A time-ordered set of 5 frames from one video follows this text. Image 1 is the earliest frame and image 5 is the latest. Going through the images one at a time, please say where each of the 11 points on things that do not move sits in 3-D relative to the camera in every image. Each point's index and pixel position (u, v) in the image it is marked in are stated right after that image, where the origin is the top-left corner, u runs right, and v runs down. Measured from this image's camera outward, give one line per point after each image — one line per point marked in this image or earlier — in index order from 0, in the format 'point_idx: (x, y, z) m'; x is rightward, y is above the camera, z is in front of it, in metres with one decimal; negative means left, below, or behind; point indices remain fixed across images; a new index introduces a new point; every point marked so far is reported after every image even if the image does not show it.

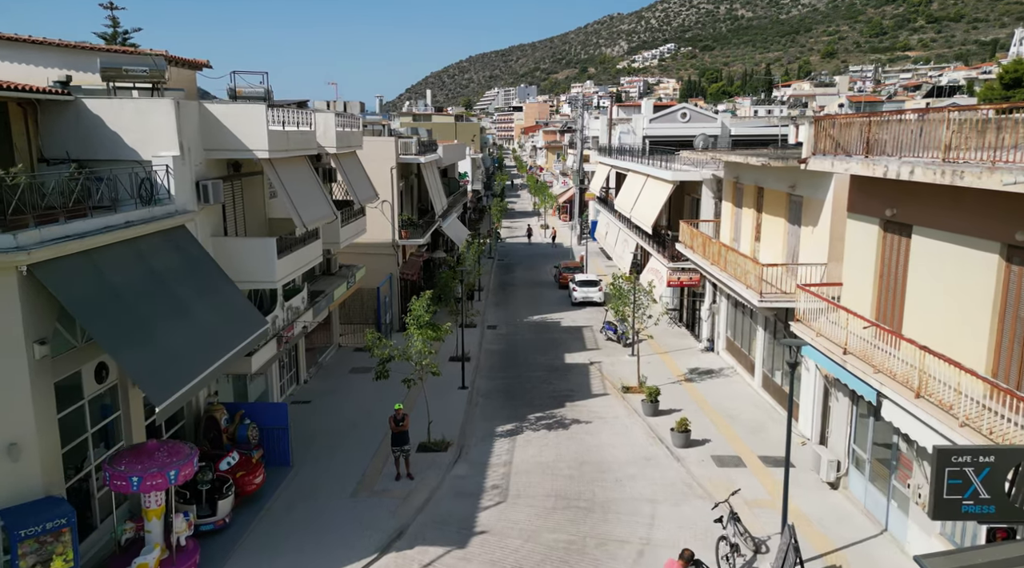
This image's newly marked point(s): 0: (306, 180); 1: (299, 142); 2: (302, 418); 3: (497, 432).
0: (-4.9, +2.4, +18.8) m
1: (-4.8, +3.2, +18.1) m
2: (-5.2, -3.4, +19.8) m
3: (-0.4, -3.5, +18.8) m
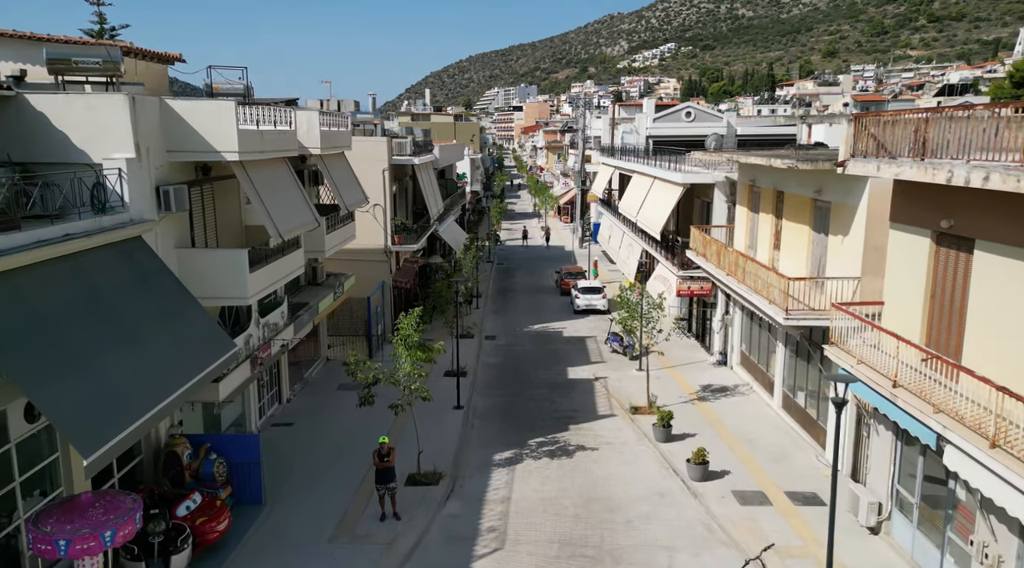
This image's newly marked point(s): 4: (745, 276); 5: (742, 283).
0: (-4.9, +2.1, +17.1) m
1: (-4.9, +2.9, +16.4) m
2: (-5.2, -3.7, +18.1) m
3: (-0.4, -3.8, +17.1) m
4: (+5.6, +0.2, +19.1) m
5: (+5.6, 0.0, +19.3) m
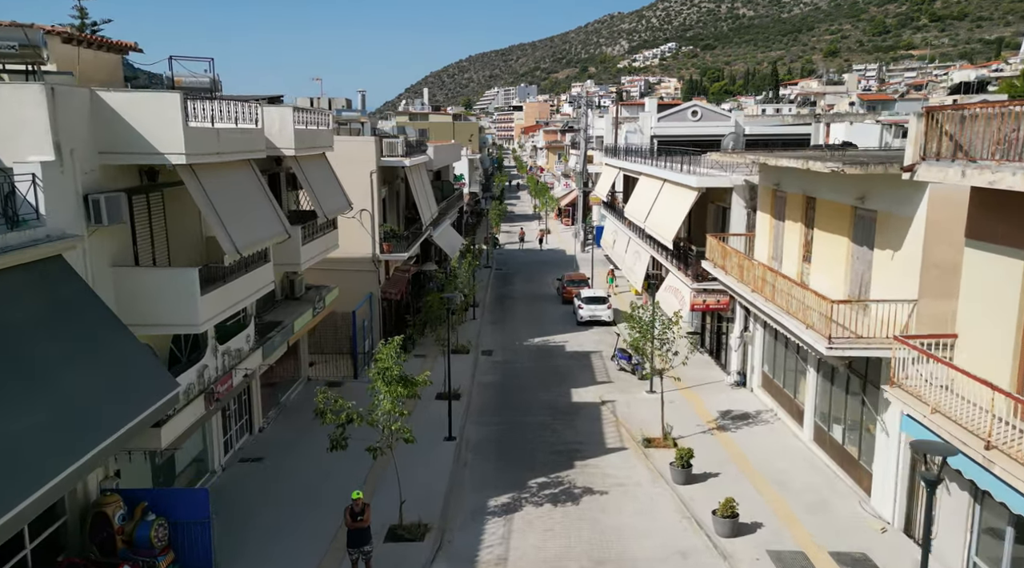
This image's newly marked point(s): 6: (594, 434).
0: (-4.9, +1.7, +14.9) m
1: (-4.9, +2.5, +14.2) m
2: (-5.2, -4.1, +15.9) m
3: (-0.4, -4.2, +14.9) m
4: (+5.5, -0.2, +16.9) m
5: (+5.5, -0.4, +17.1) m
6: (+2.0, -3.6, +19.2) m
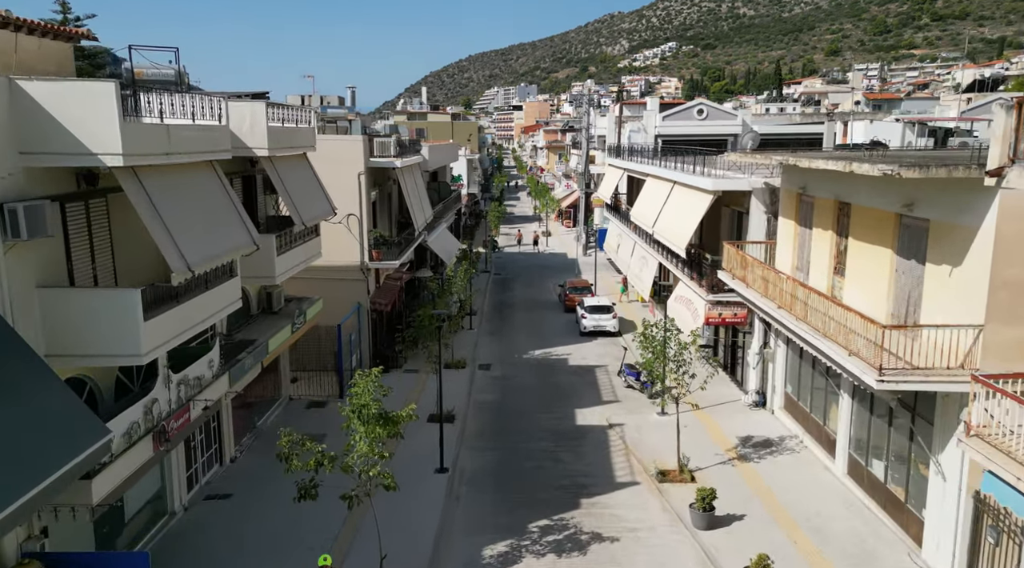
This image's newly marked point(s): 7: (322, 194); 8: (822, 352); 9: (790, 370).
0: (-5.0, +1.4, +13.0) m
1: (-4.9, +2.2, +12.4) m
2: (-5.3, -4.4, +14.0) m
3: (-0.5, -4.5, +13.1) m
4: (+5.5, -0.5, +15.0) m
5: (+5.5, -0.7, +15.2) m
6: (+1.9, -3.9, +17.3) m
7: (-4.7, +2.2, +19.7) m
8: (+5.4, -1.2, +13.9) m
9: (+6.8, -2.1, +19.4) m
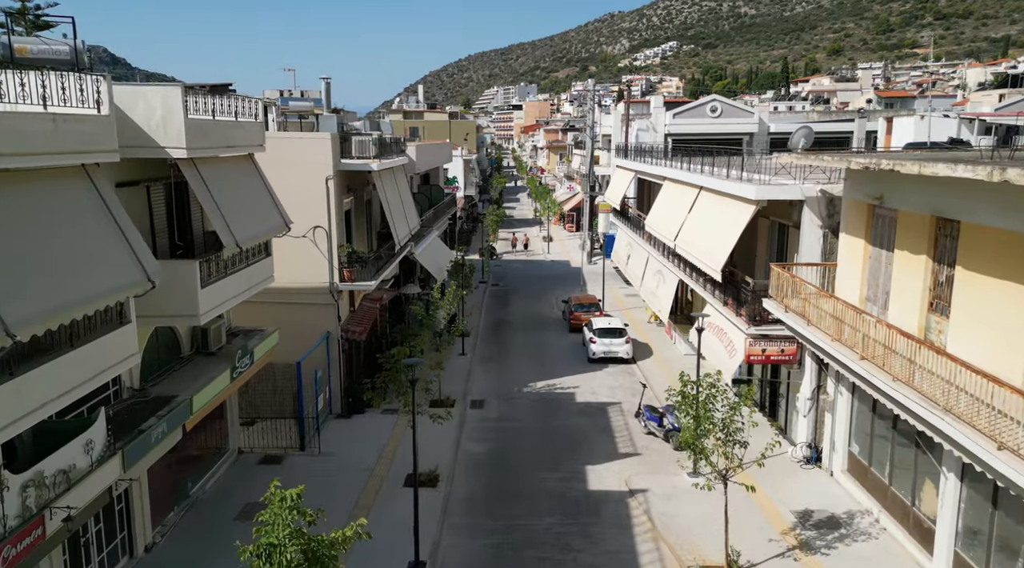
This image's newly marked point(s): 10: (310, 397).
0: (-5.0, +0.8, +9.1) m
1: (-5.0, +1.6, +8.5) m
2: (-5.3, -5.0, +10.1) m
3: (-0.5, -5.2, +9.2) m
4: (+5.5, -1.1, +11.1) m
5: (+5.4, -1.3, +11.3) m
6: (+1.9, -4.6, +13.4) m
7: (-4.8, +1.6, +15.8) m
8: (+5.4, -1.8, +10.0) m
9: (+6.7, -2.8, +15.5) m
10: (-4.8, -2.6, +19.0) m
